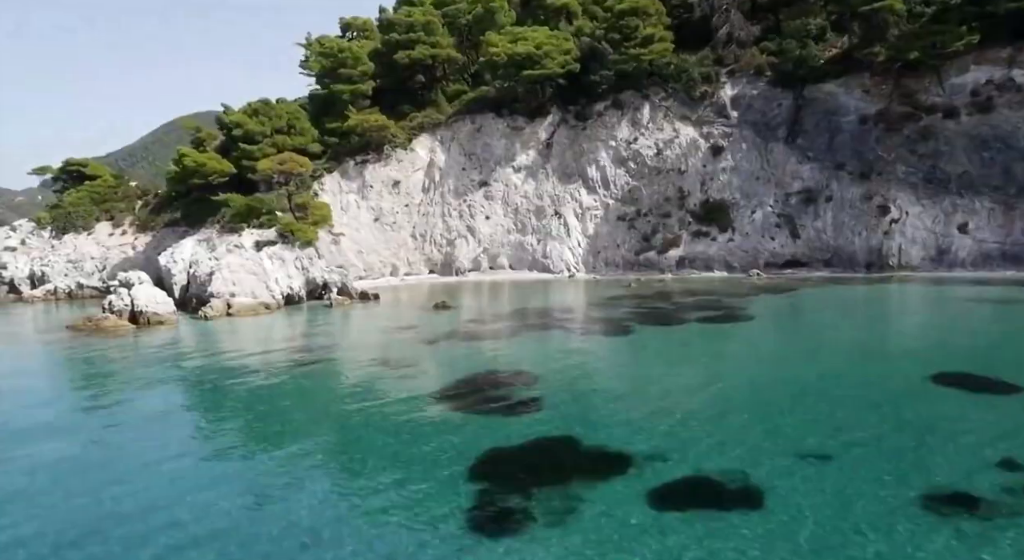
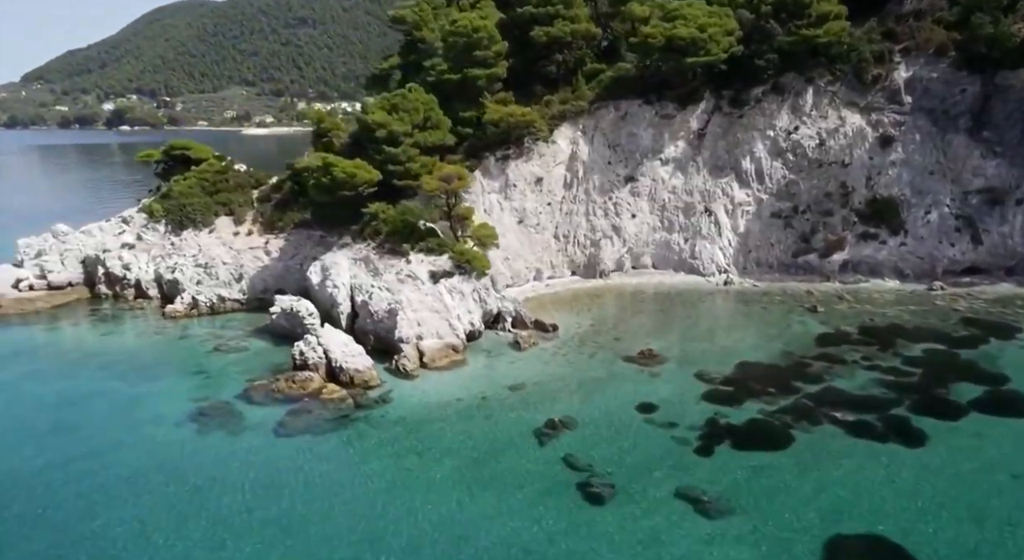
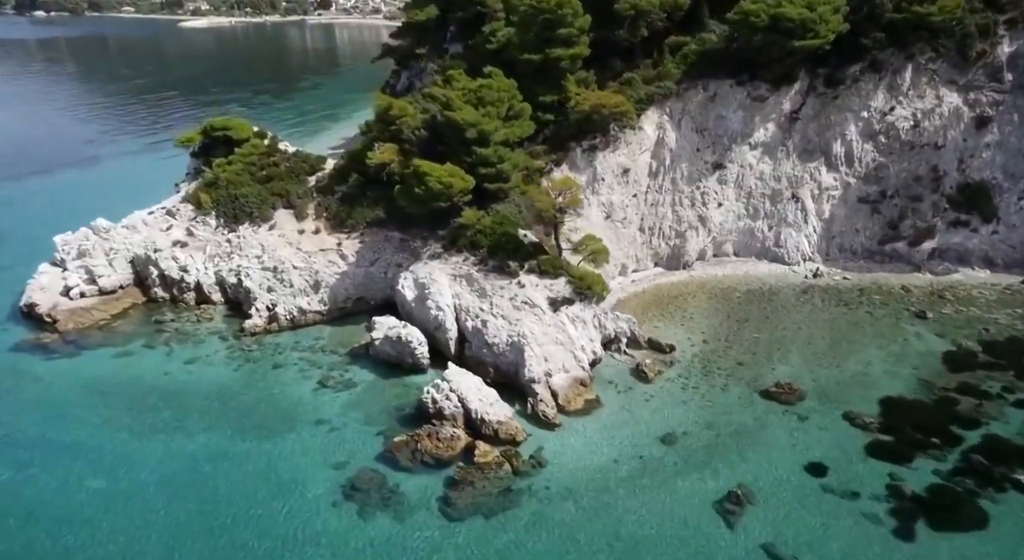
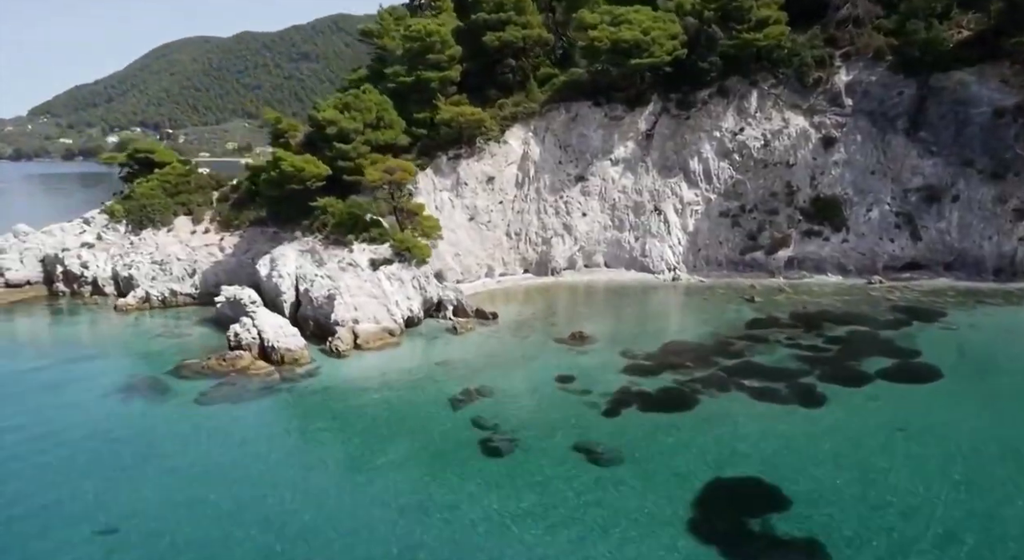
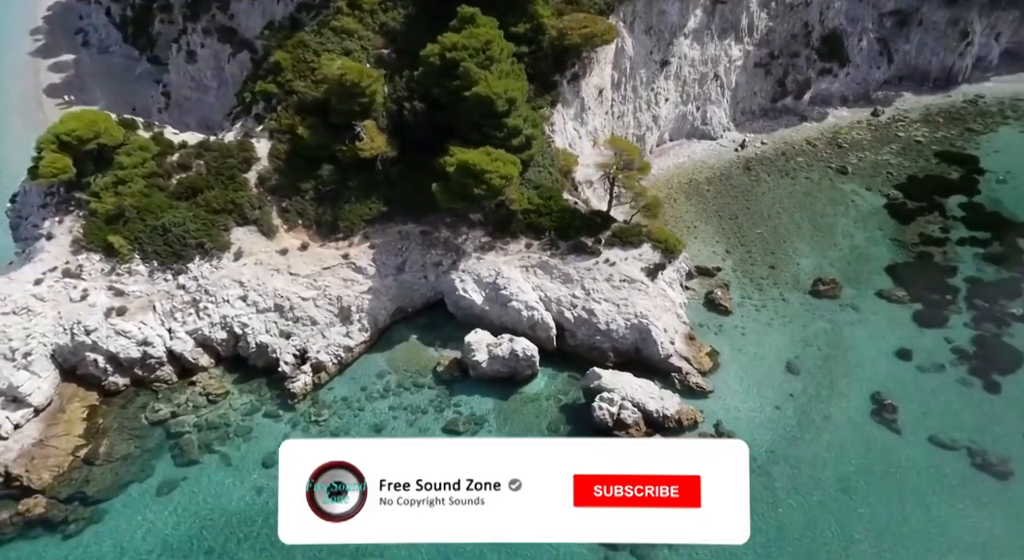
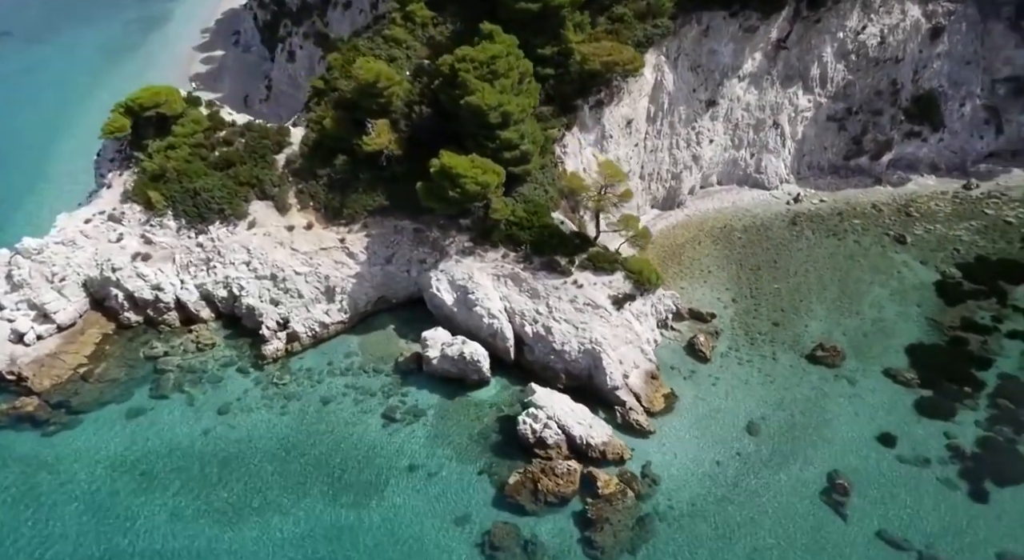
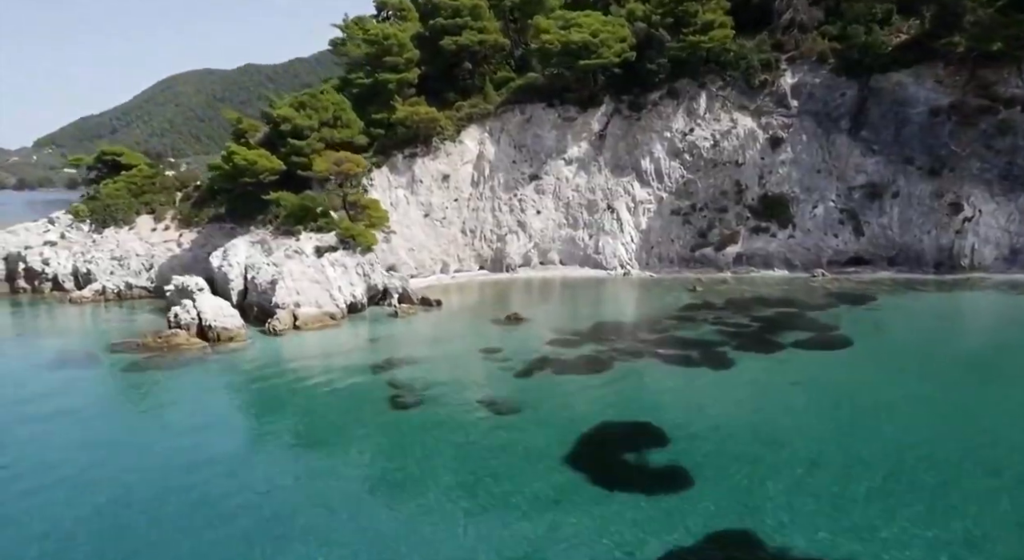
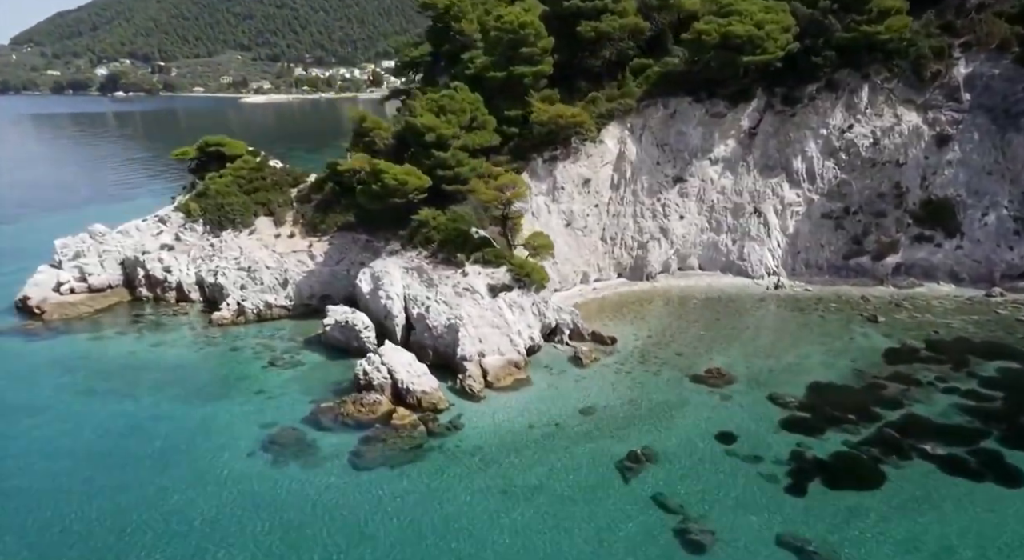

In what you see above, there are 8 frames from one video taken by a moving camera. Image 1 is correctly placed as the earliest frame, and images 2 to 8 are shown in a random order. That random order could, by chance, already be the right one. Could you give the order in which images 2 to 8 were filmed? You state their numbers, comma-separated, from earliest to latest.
7, 4, 2, 8, 3, 6, 5
